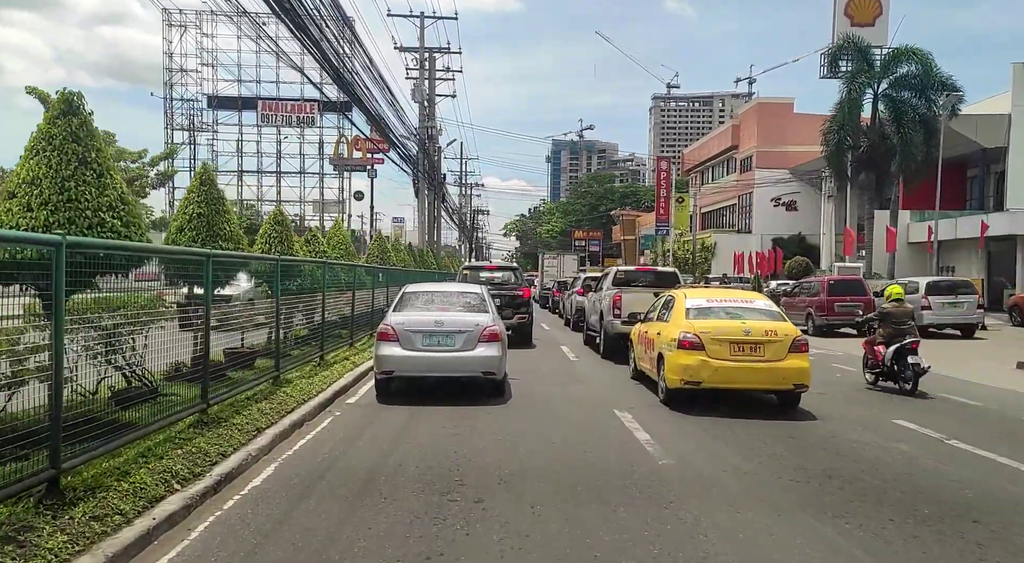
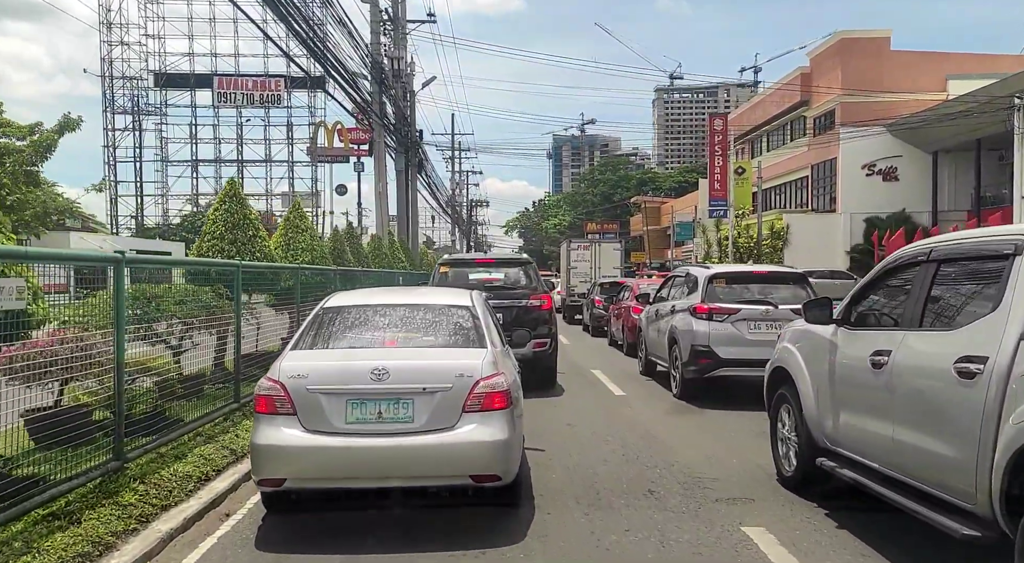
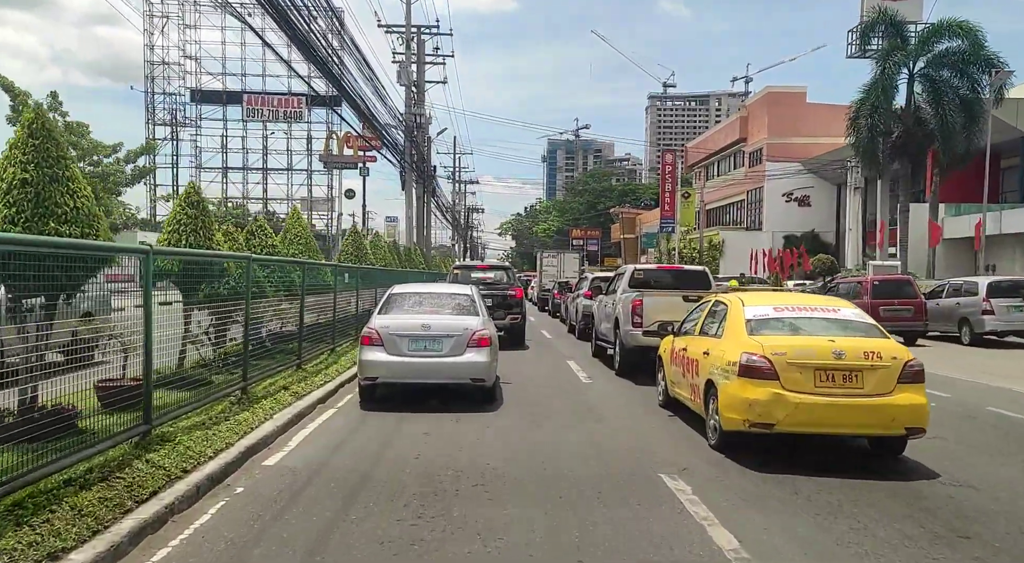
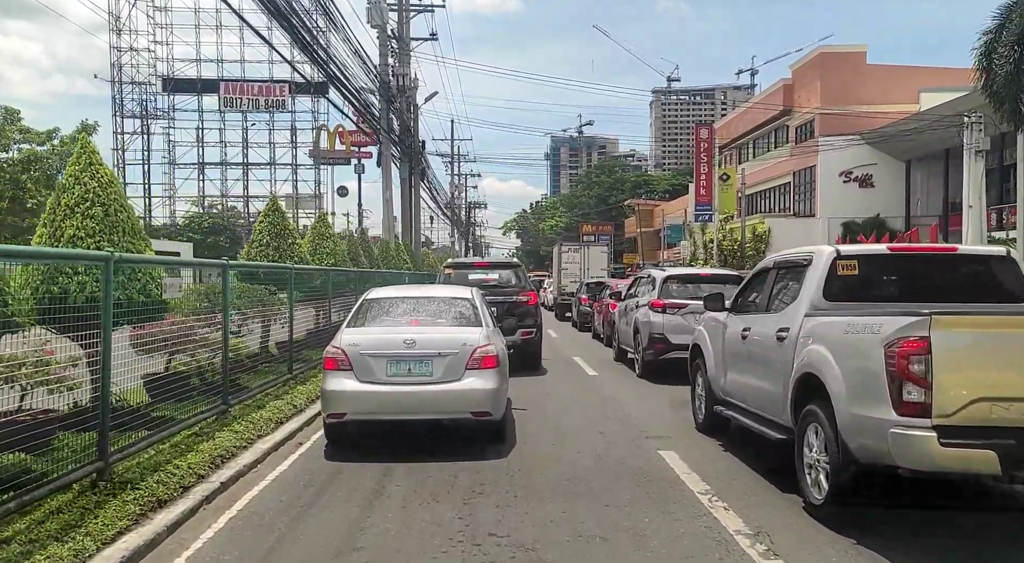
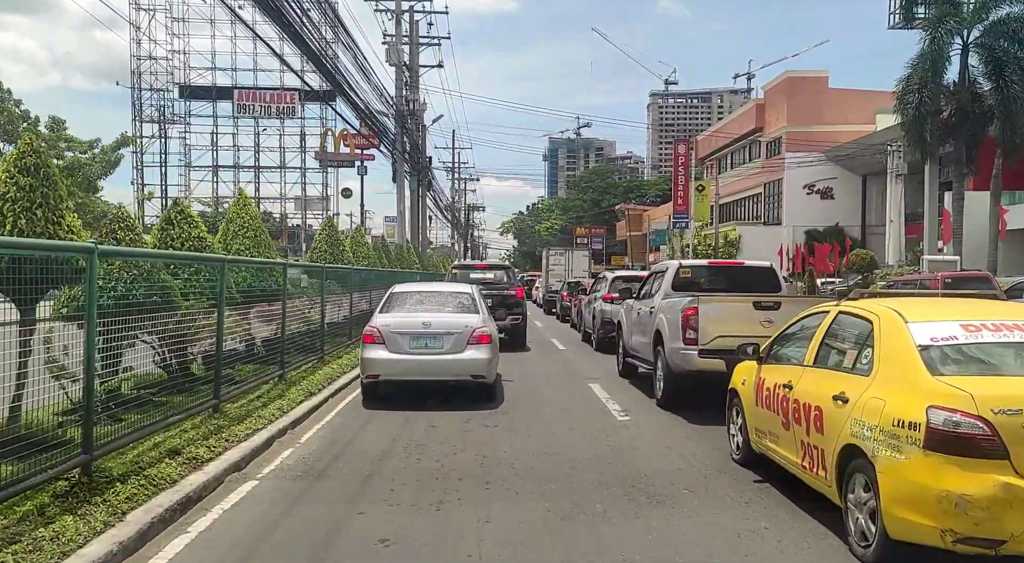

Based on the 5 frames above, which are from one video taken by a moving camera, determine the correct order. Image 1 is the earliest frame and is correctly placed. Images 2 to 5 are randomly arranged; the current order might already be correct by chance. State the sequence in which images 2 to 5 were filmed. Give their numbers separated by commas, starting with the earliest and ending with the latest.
3, 5, 4, 2
